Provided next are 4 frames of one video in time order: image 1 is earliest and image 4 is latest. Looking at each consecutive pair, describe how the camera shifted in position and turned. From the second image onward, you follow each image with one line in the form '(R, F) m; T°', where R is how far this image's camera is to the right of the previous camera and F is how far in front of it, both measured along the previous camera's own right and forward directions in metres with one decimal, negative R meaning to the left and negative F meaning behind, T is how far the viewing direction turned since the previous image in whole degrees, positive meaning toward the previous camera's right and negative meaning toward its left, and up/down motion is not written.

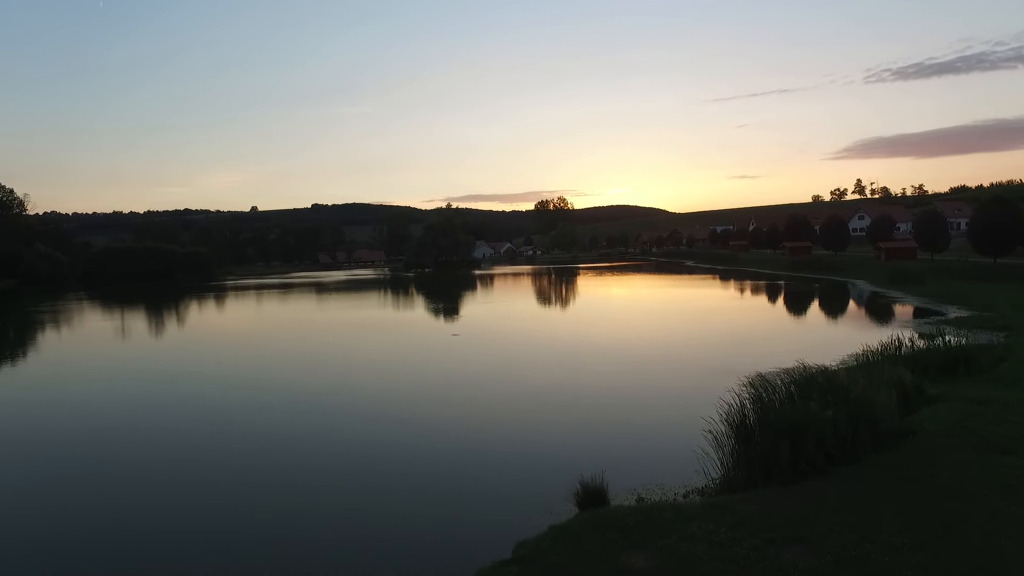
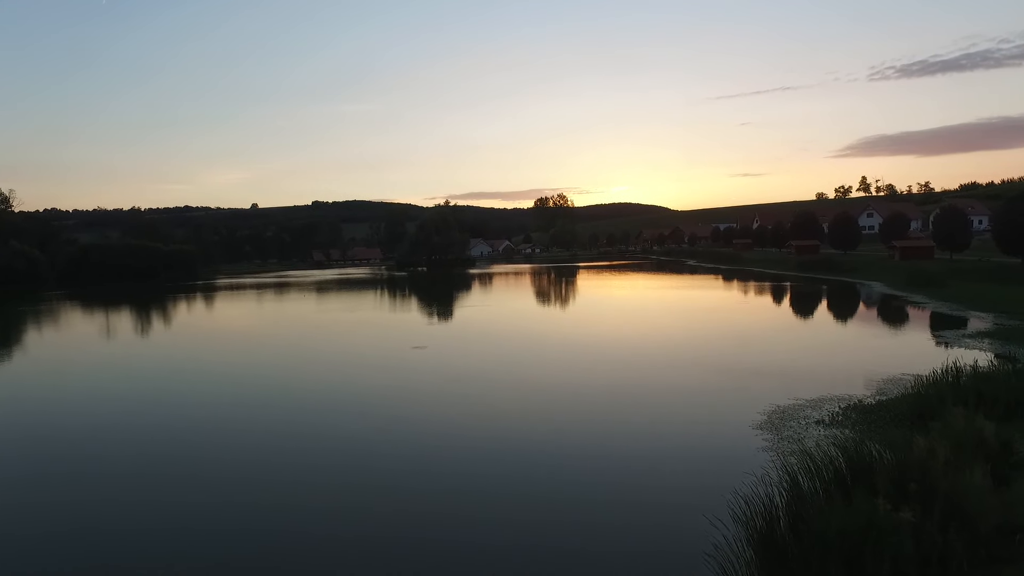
(+2.1, +6.8) m; 0°
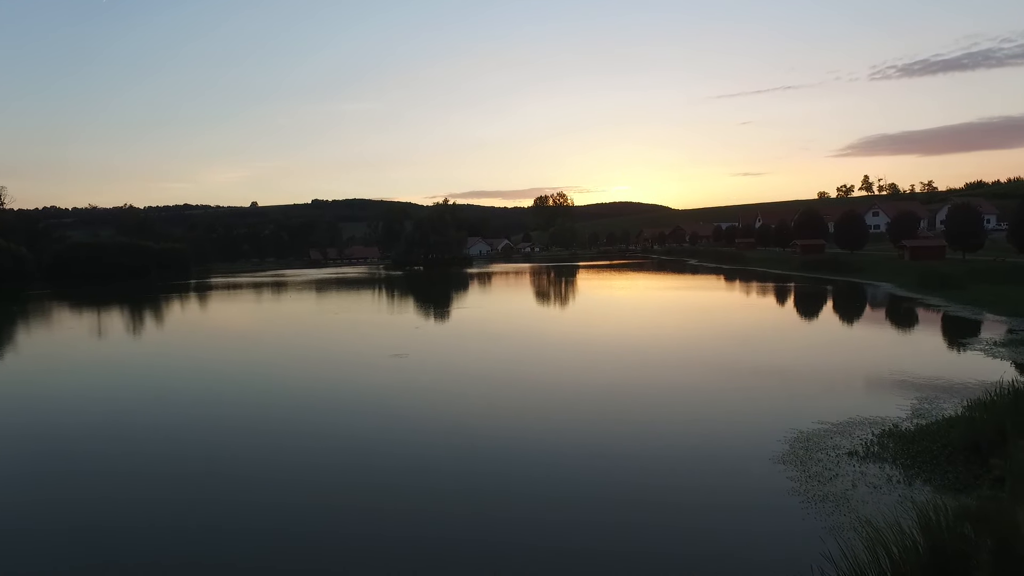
(+0.8, +3.8) m; 0°
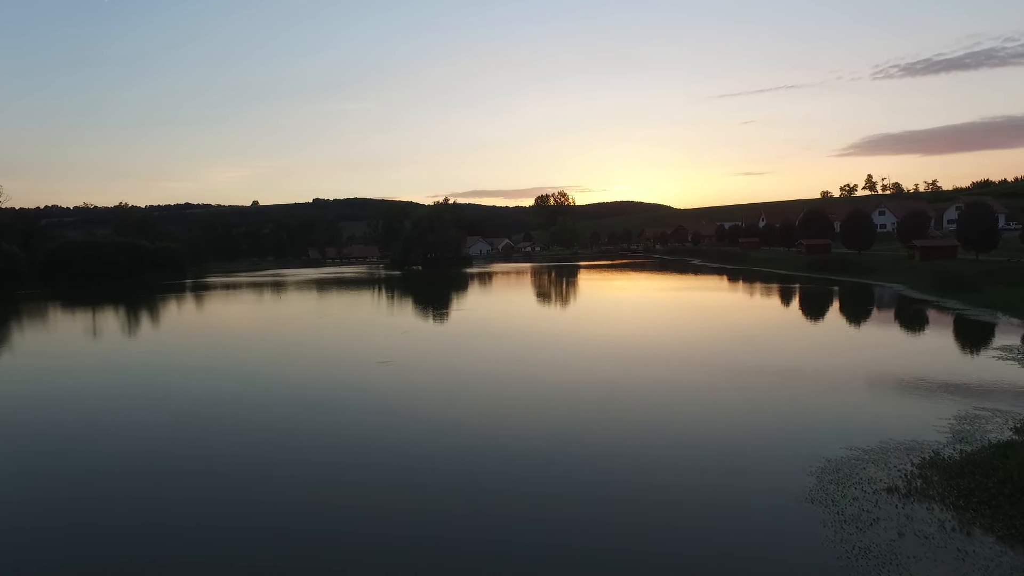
(+0.5, +3.0) m; 0°
